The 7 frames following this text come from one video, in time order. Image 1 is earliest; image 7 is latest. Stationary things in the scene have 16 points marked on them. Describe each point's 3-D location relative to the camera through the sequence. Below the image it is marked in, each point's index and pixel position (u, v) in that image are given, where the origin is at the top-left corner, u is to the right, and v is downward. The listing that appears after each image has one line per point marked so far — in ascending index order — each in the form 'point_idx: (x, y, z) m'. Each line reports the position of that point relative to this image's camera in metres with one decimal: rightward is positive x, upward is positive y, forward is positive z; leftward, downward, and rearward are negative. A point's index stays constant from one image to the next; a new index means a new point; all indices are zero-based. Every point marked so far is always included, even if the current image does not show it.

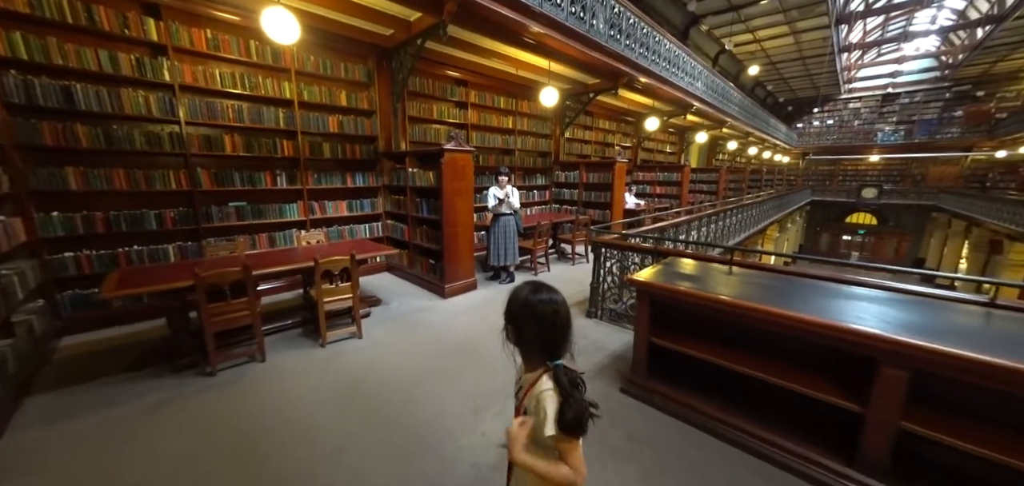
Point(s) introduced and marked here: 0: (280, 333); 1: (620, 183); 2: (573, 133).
0: (-1.9, -0.7, +2.8) m
1: (+2.0, +1.1, +6.3) m
2: (+1.3, +2.4, +7.4) m
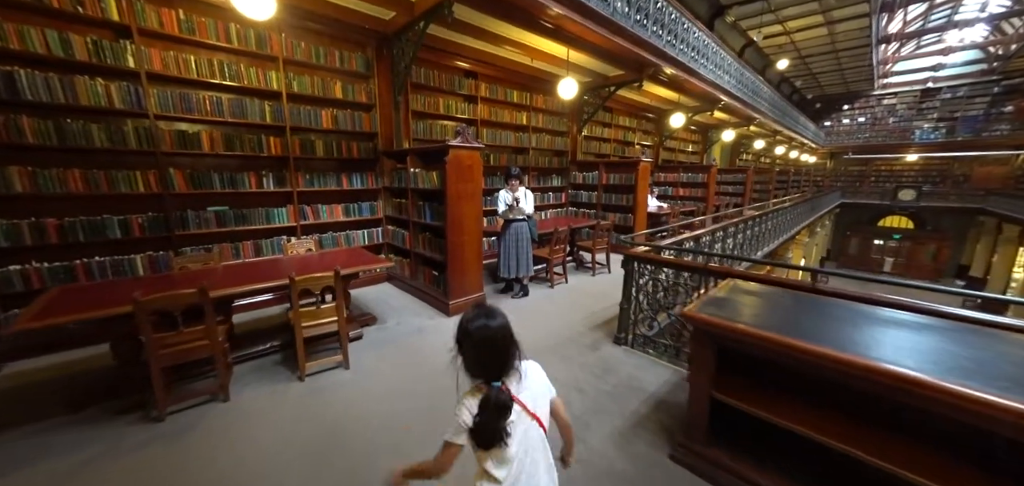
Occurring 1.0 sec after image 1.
0: (-1.8, -0.8, +2.4) m
1: (+2.2, +1.0, +5.7) m
2: (+1.6, +2.3, +6.9) m
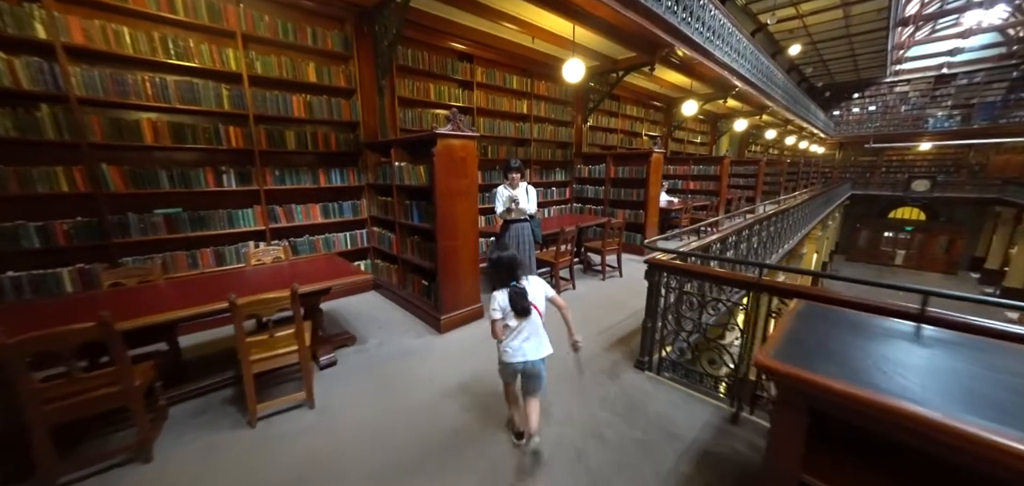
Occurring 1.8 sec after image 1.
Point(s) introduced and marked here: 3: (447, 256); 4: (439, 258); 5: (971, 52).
0: (-1.8, -0.9, +1.9) m
1: (+2.2, +1.0, +5.3) m
2: (+1.6, +2.3, +6.4) m
3: (-0.6, -0.1, +2.8) m
4: (-0.6, -0.1, +2.8) m
5: (+17.1, +7.1, +12.6) m
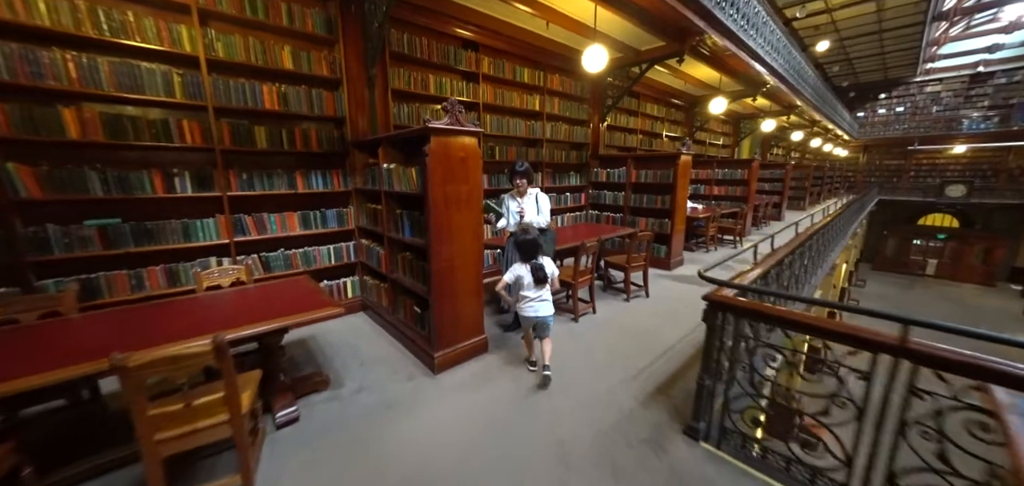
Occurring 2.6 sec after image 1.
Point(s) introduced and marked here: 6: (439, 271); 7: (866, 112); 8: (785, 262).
0: (-1.7, -1.0, +1.4) m
1: (+2.4, +0.8, +4.7) m
2: (+1.8, +2.2, +5.9) m
3: (-0.5, -0.2, +2.3) m
4: (-0.5, -0.3, +2.3) m
5: (+17.4, +6.7, +11.7) m
6: (-0.5, -0.2, +2.3) m
7: (+15.4, +5.7, +14.7) m
8: (+2.6, -0.2, +3.2) m
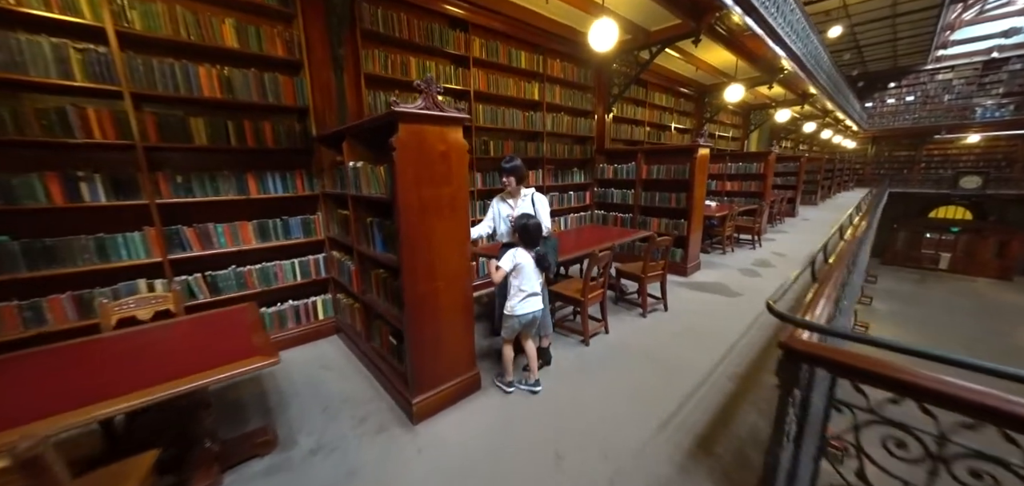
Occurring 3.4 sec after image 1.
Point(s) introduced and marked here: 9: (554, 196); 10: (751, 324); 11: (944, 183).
0: (-1.8, -1.1, +1.0) m
1: (+2.3, +0.8, +4.2) m
2: (+1.7, +2.1, +5.4) m
3: (-0.5, -0.3, +1.8) m
4: (-0.5, -0.4, +1.8) m
5: (+17.3, +7.0, +11.2) m
6: (-0.5, -0.3, +1.8) m
7: (+15.3, +5.9, +14.2) m
8: (+2.6, -0.2, +2.8) m
9: (+0.6, +0.6, +4.5) m
10: (+2.1, -0.7, +2.9) m
11: (+17.3, +2.4, +13.4) m
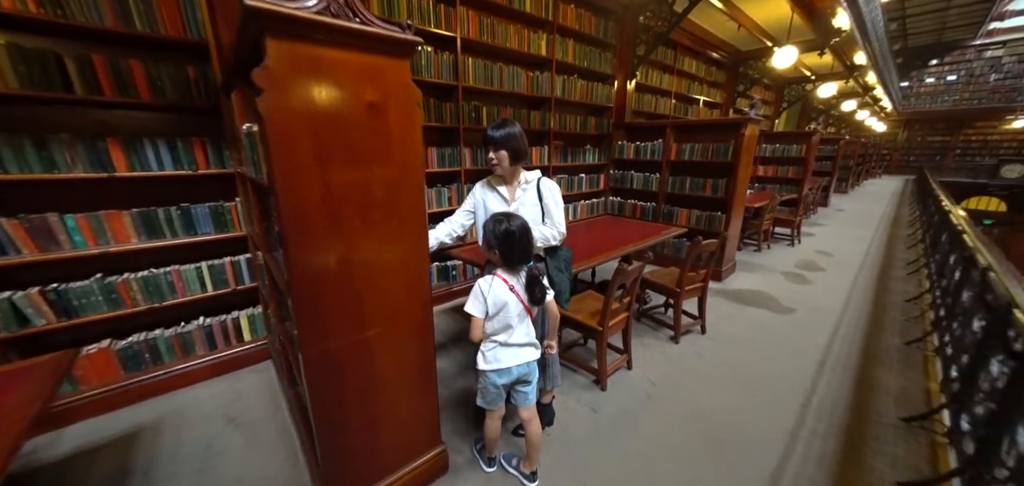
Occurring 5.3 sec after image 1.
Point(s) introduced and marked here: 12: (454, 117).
0: (-1.8, -1.2, +0.3) m
1: (+2.3, +0.8, +3.4) m
2: (+1.8, +2.2, +4.5) m
3: (-0.6, -0.4, +1.1) m
4: (-0.6, -0.4, +1.0) m
5: (+17.5, +7.1, +9.8) m
6: (-0.6, -0.3, +1.1) m
7: (+15.5, +6.2, +12.9) m
8: (+2.5, -0.3, +2.0) m
9: (+0.5, +0.7, +3.7) m
10: (+2.0, -0.8, +2.2) m
11: (+17.4, +2.6, +12.3) m
12: (-0.5, +1.0, +2.8) m
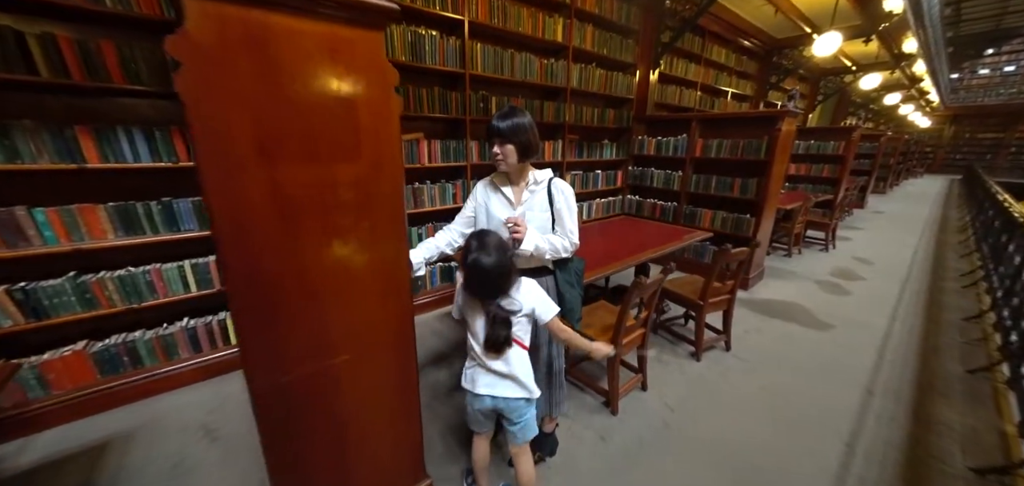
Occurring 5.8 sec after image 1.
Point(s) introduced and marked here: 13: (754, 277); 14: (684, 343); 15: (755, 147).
0: (-1.9, -1.2, +0.2) m
1: (+2.4, +0.8, +3.0) m
2: (+1.9, +2.2, +4.1) m
3: (-0.6, -0.4, +0.9) m
4: (-0.6, -0.4, +0.9) m
5: (+18.0, +6.8, +8.7) m
6: (-0.6, -0.4, +0.9) m
7: (+16.2, +6.0, +11.9) m
8: (+2.6, -0.4, +1.7) m
9: (+0.7, +0.7, +3.5) m
10: (+2.0, -0.8, +1.9) m
11: (+17.9, +2.3, +11.3) m
12: (-0.4, +1.0, +2.6) m
13: (+2.3, -0.3, +3.3) m
14: (+1.2, -0.7, +2.3) m
15: (+2.2, +0.9, +3.1) m
